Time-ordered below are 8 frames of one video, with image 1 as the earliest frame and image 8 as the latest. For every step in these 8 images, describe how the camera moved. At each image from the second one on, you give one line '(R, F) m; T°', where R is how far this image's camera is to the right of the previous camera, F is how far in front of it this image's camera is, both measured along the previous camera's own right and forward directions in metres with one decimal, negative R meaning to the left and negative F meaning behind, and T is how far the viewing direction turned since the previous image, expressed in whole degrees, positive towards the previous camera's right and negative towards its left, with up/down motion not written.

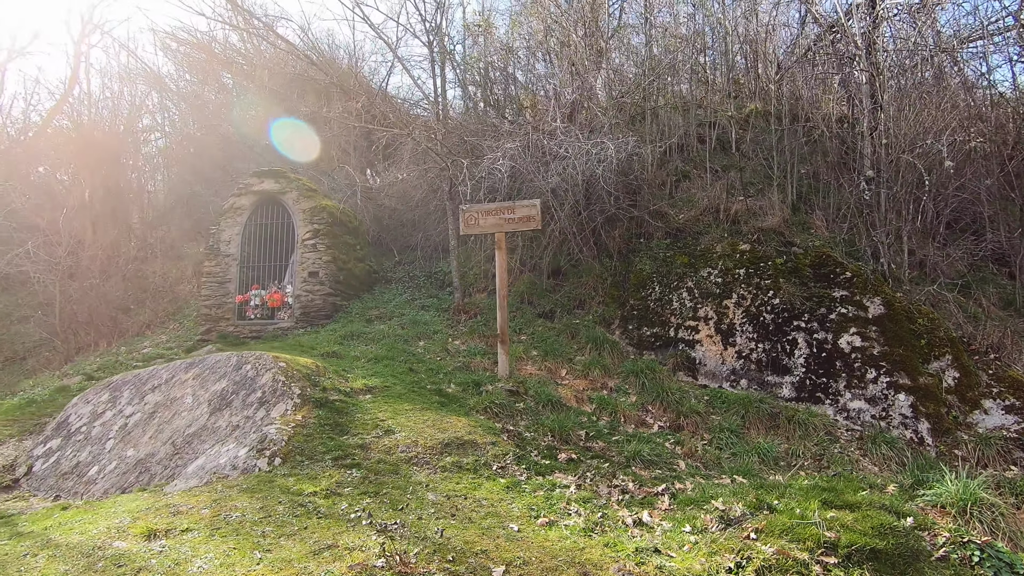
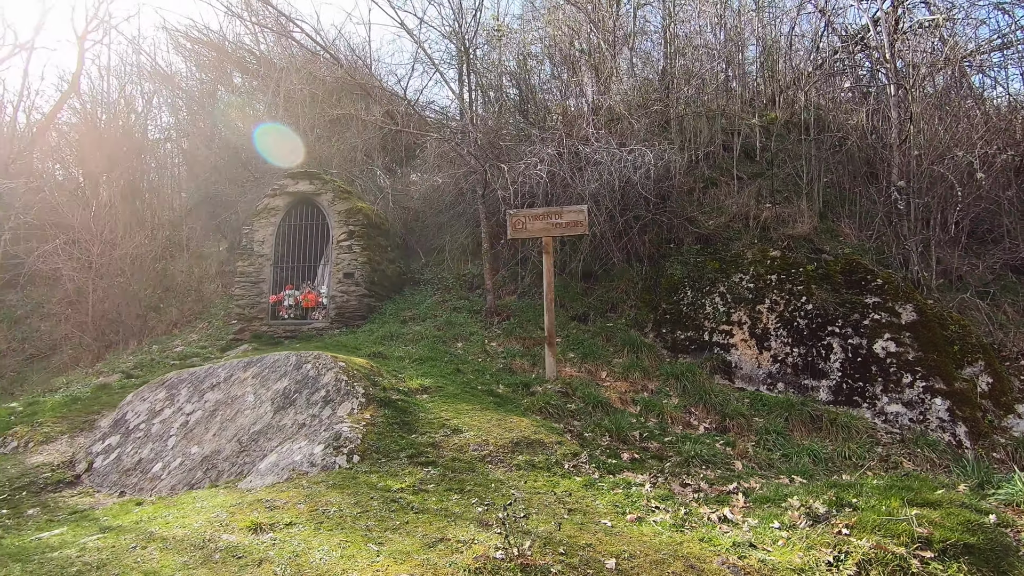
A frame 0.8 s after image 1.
(-0.6, -0.1) m; +1°
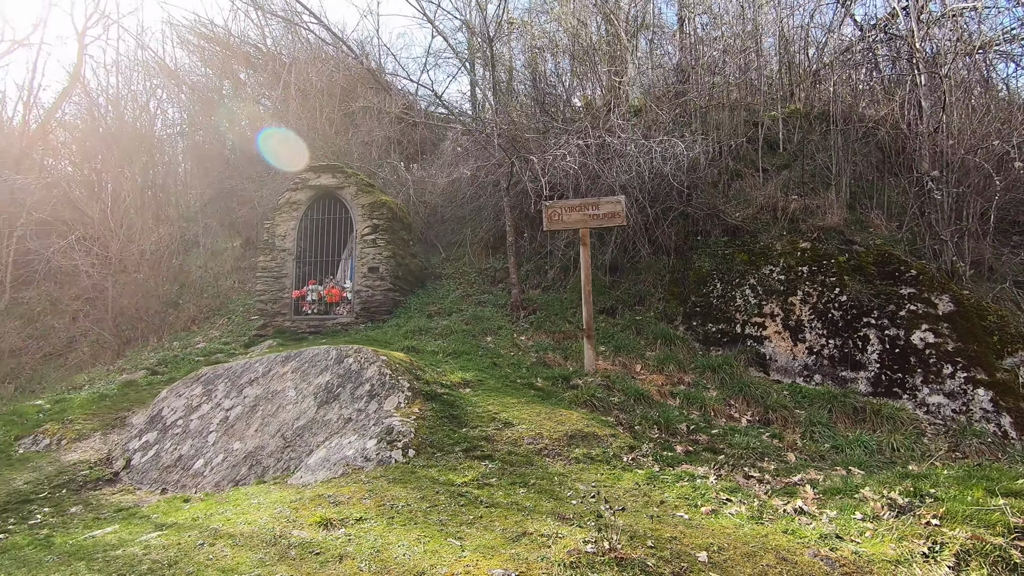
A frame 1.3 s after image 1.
(-0.4, +0.1) m; 0°
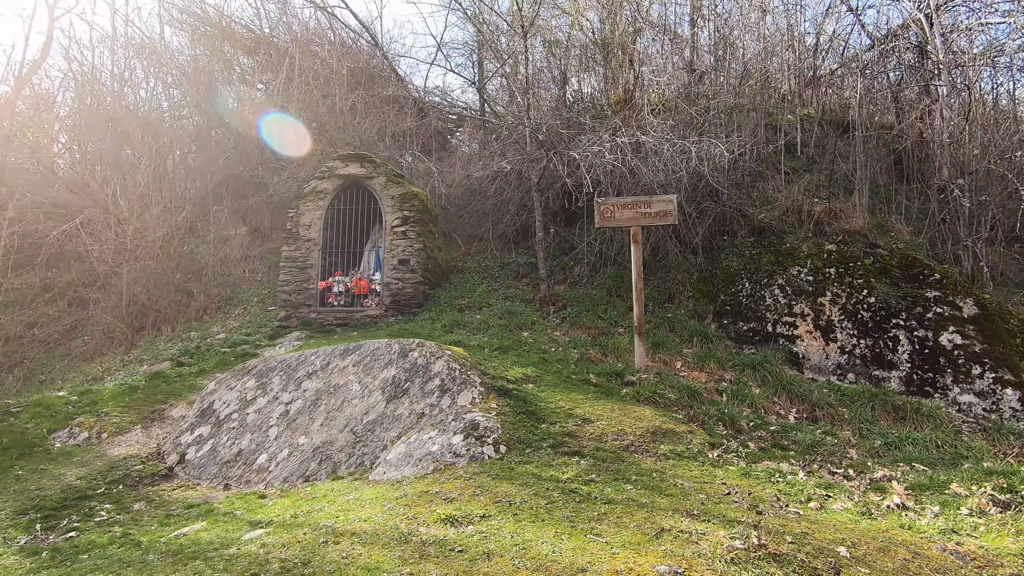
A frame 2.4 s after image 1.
(-0.8, 0.0) m; +3°
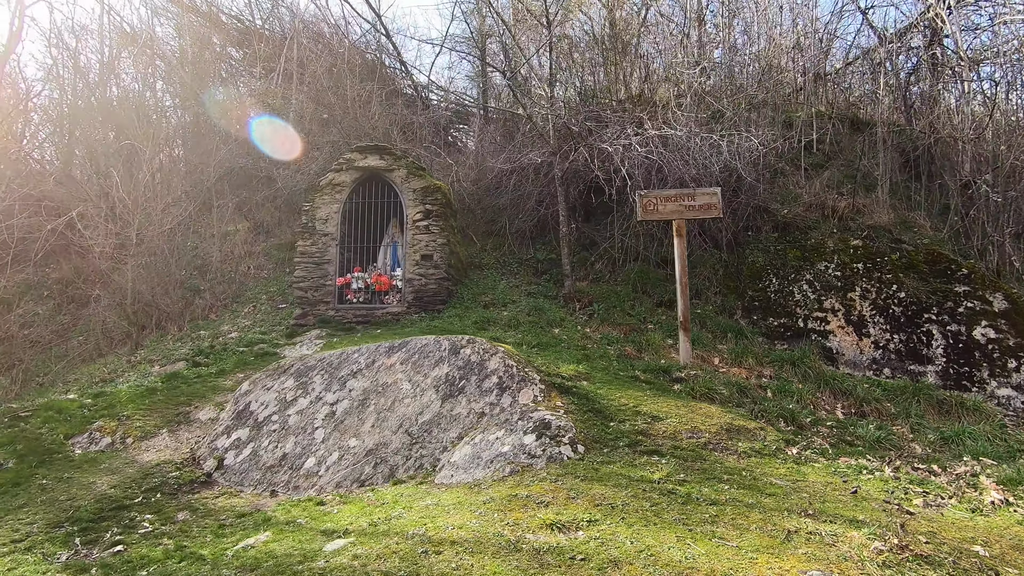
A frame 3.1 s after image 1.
(-0.6, +0.2) m; +2°
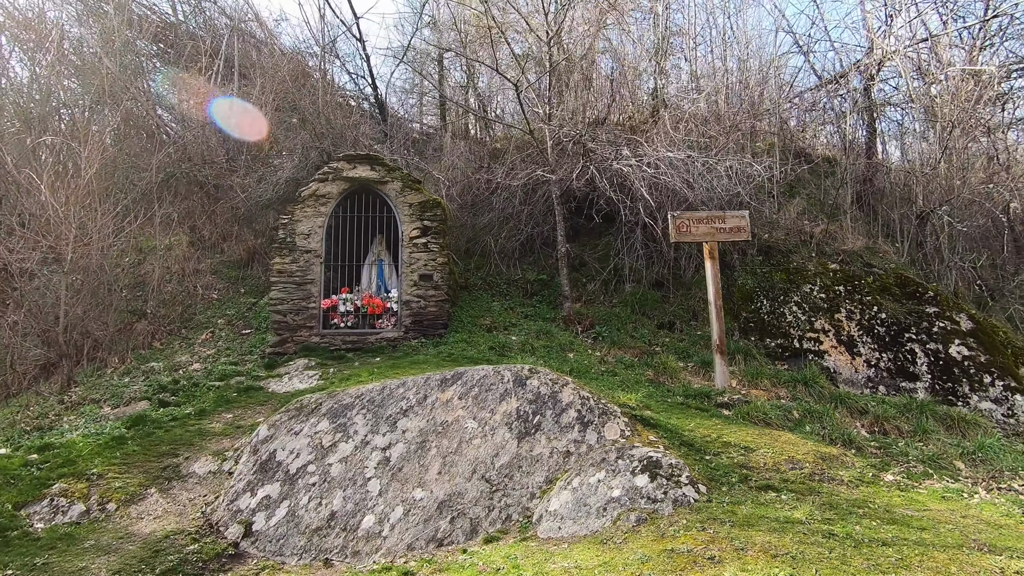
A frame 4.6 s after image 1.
(-1.2, +0.5) m; +10°
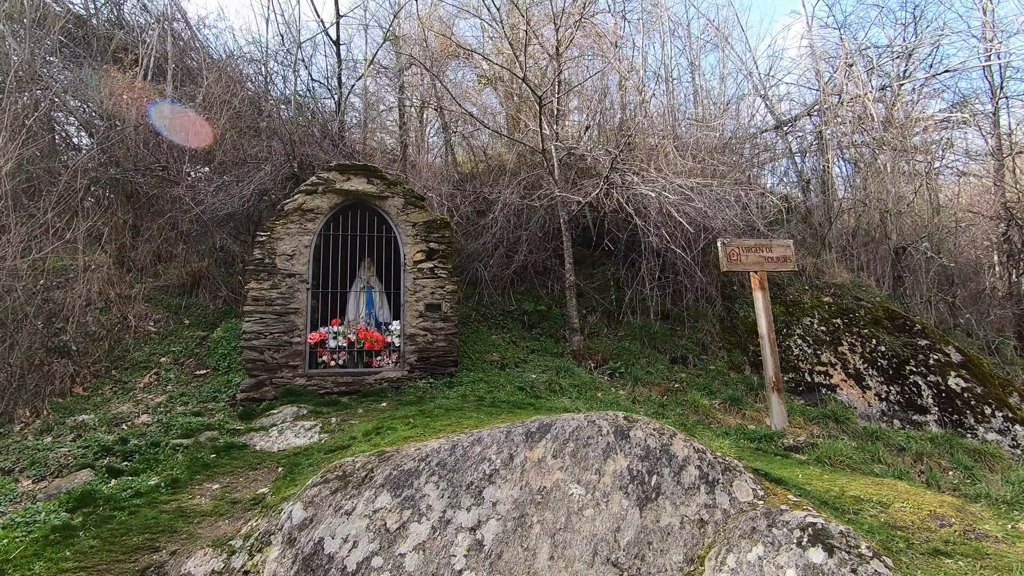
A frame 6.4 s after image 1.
(-1.1, +0.8) m; +9°
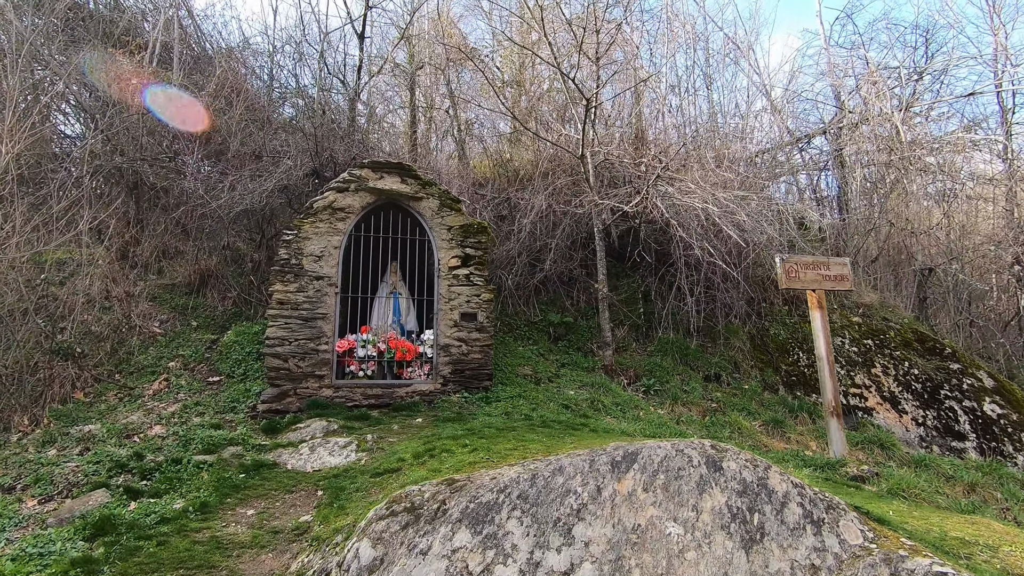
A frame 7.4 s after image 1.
(-0.6, +0.3) m; +2°
